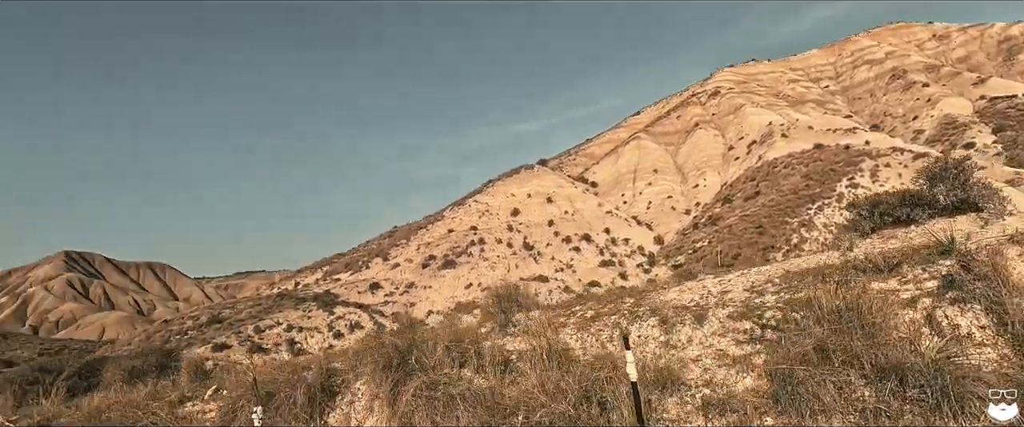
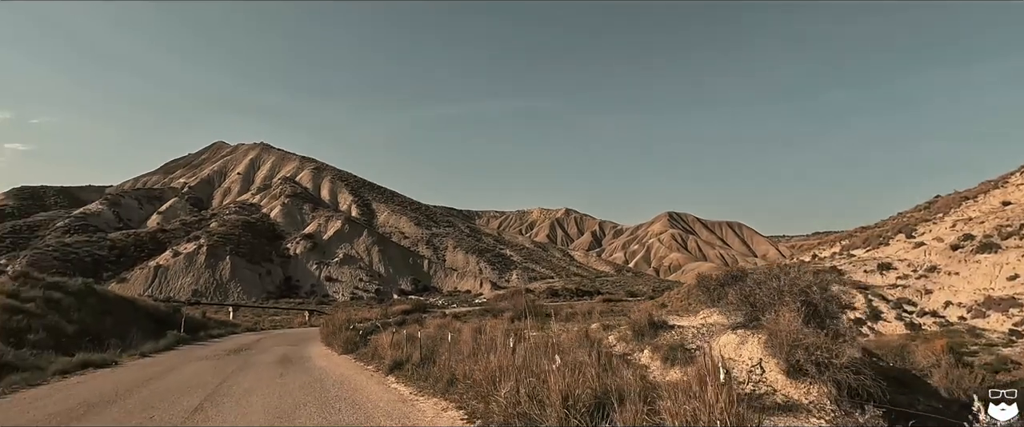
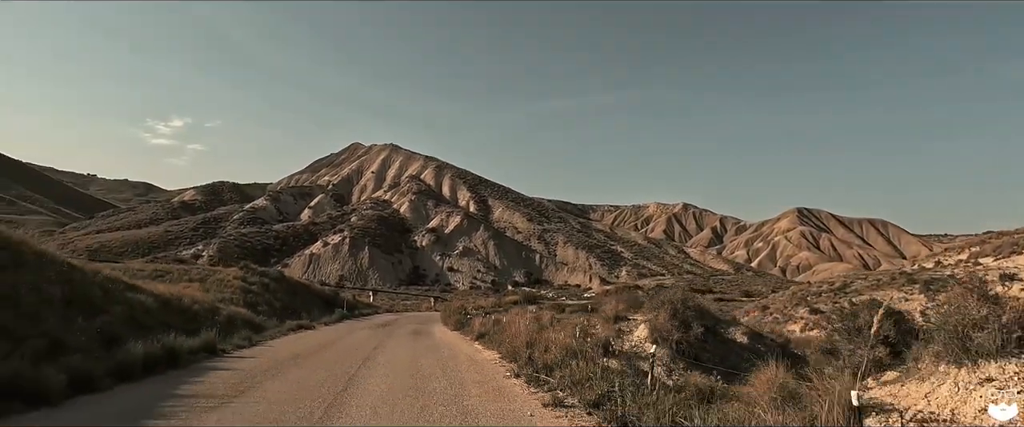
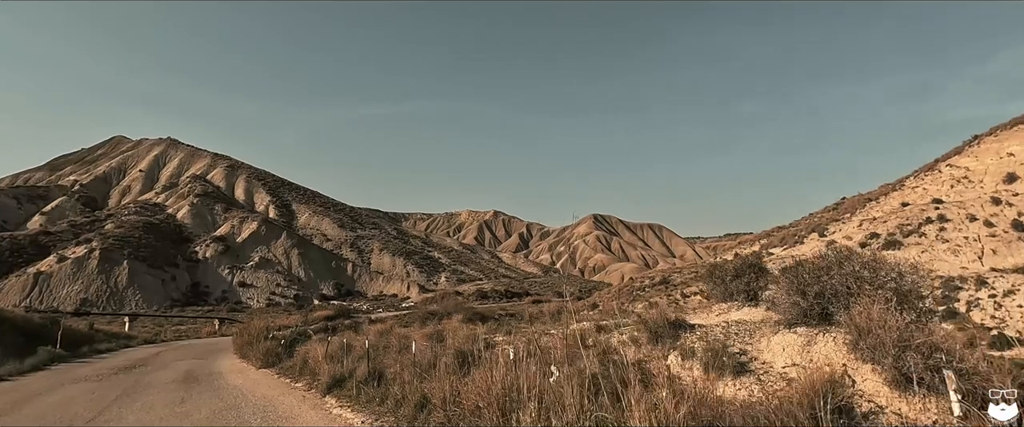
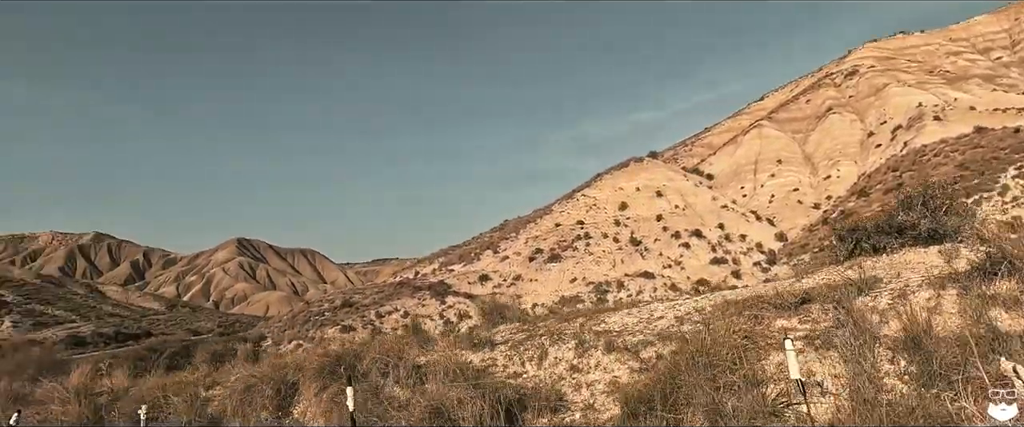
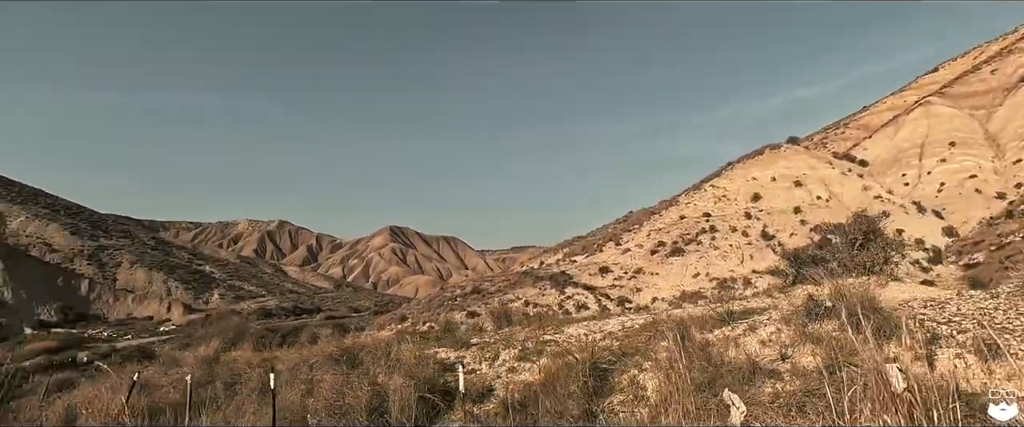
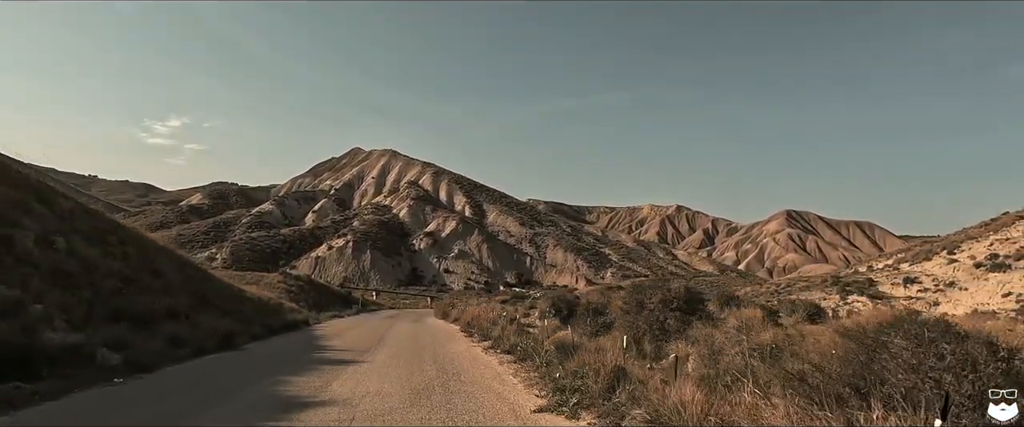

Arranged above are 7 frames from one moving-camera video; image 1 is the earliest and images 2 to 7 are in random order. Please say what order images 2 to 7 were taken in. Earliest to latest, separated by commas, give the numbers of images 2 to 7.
5, 6, 4, 2, 3, 7
